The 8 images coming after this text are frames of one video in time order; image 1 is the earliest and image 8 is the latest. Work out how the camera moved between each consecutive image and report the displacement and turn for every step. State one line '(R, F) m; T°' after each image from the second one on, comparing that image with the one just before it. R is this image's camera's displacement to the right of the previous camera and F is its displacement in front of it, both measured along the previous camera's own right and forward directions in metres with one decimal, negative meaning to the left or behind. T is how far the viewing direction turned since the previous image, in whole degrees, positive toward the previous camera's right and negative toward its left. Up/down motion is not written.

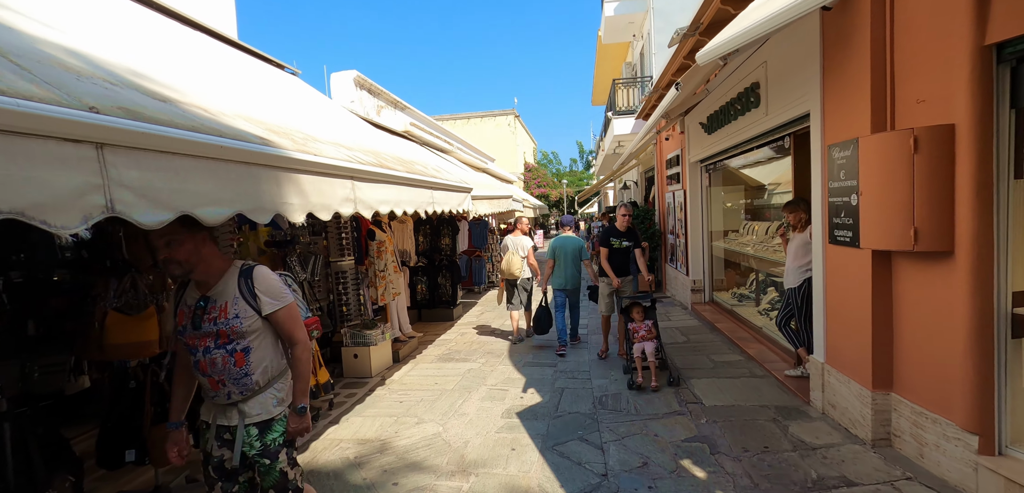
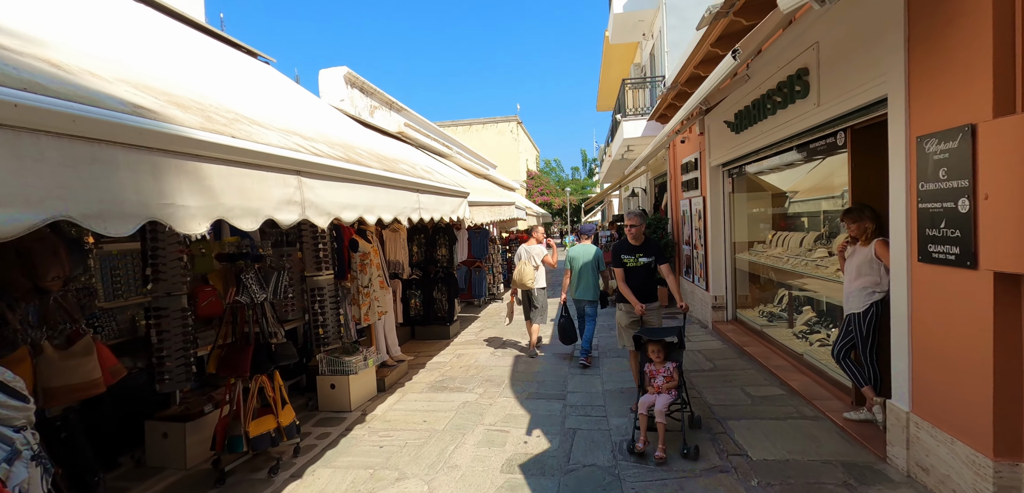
(0.0, +0.7) m; 0°
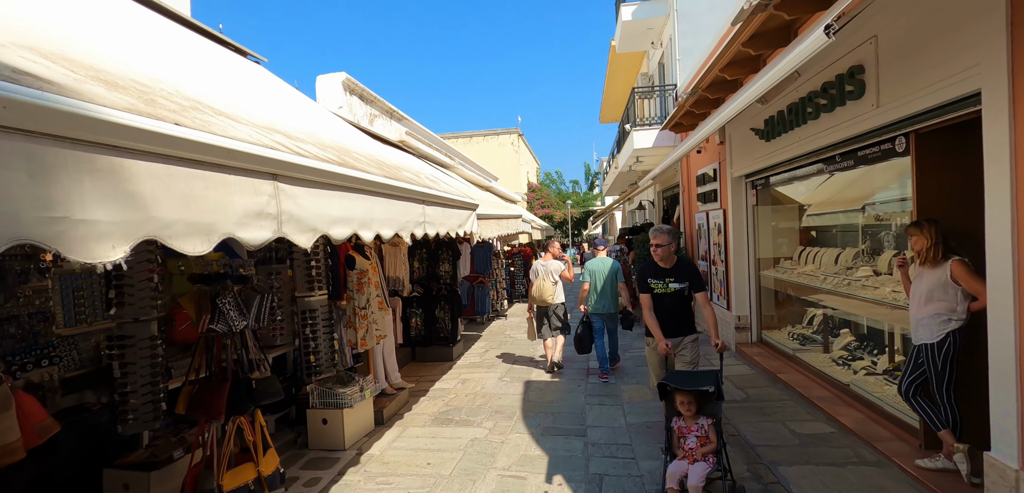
(-0.1, +0.5) m; 0°
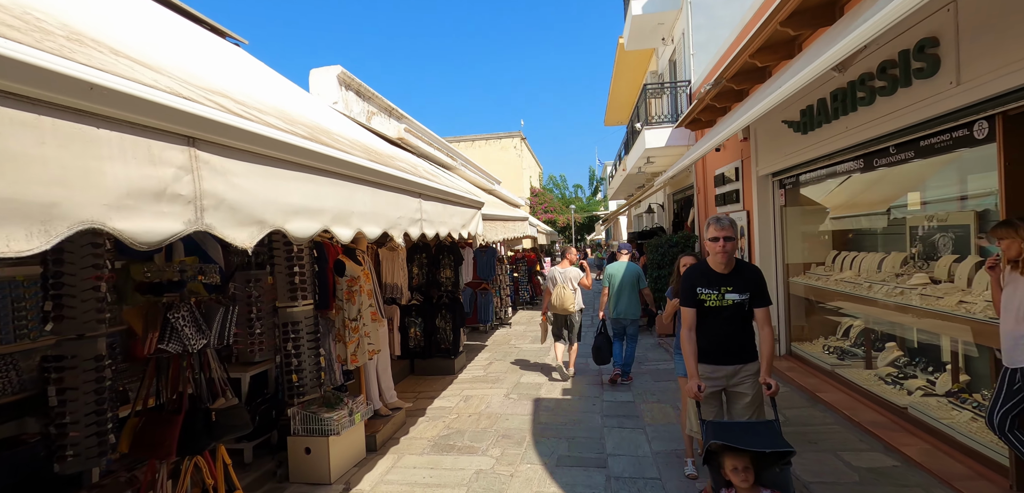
(-0.1, +0.5) m; 0°
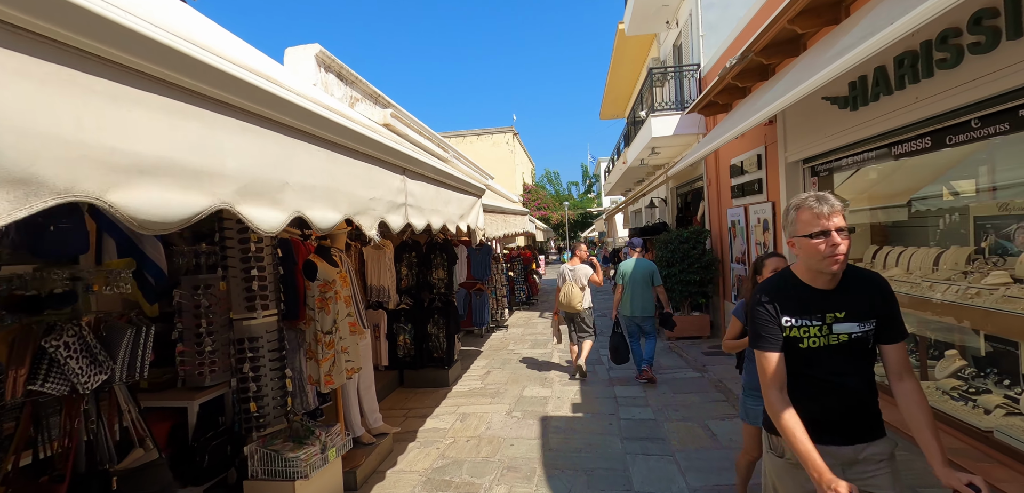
(-0.1, +0.7) m; +1°
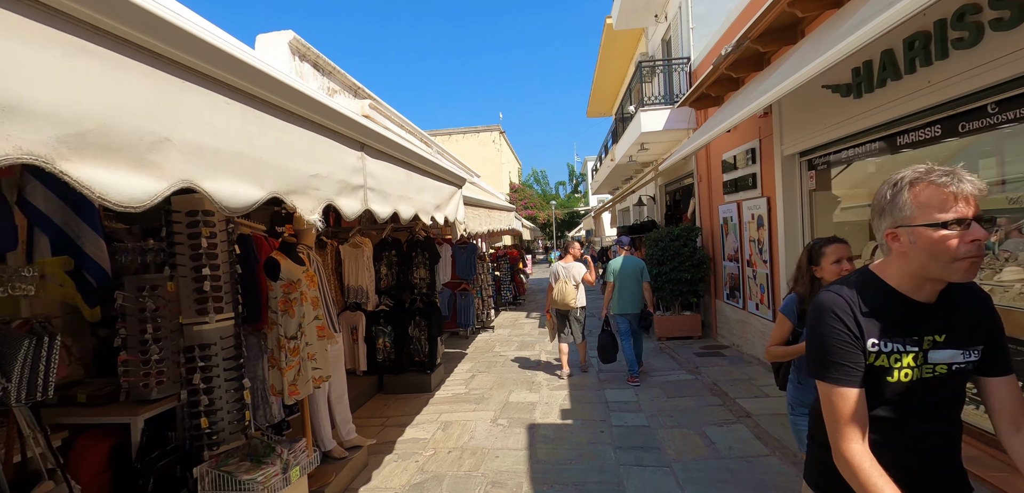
(0.0, +0.3) m; +2°
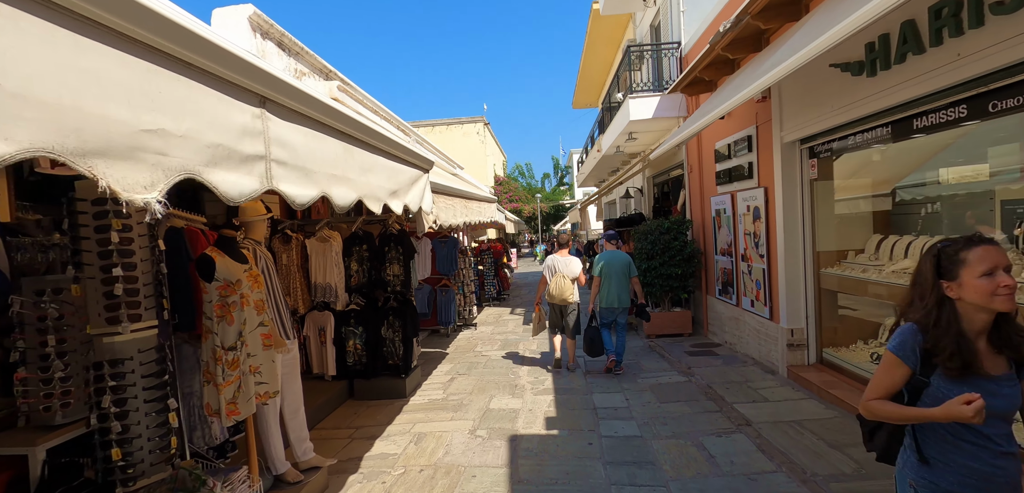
(+0.1, +0.4) m; +2°
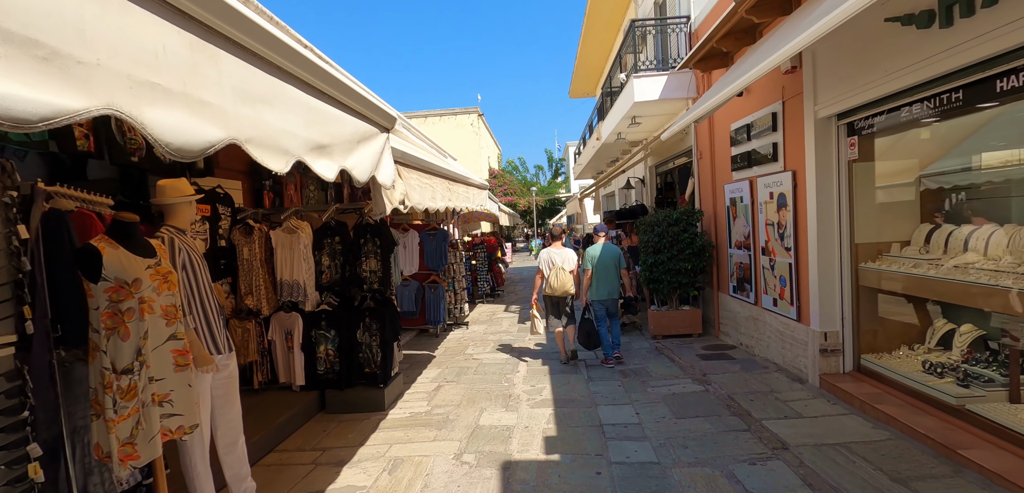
(0.0, +0.6) m; +1°
